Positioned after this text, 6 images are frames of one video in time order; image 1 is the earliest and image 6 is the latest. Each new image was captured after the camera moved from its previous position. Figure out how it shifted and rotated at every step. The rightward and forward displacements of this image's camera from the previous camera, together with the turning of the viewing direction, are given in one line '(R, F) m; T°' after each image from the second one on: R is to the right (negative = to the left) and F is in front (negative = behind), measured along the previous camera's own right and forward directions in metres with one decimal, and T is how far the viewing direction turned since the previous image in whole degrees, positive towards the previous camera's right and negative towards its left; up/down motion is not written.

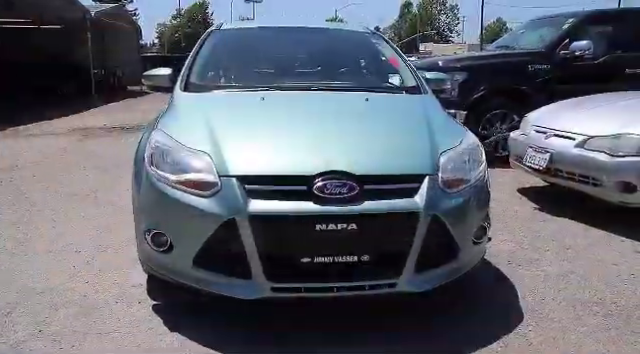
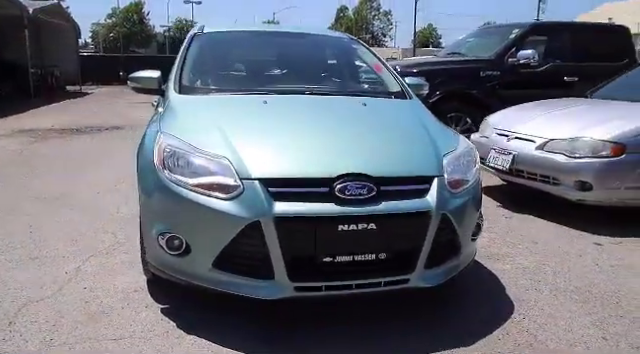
(-0.4, -0.1) m; +7°
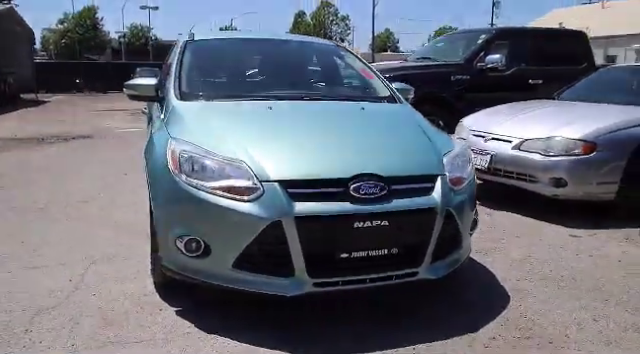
(-0.3, -0.1) m; +4°
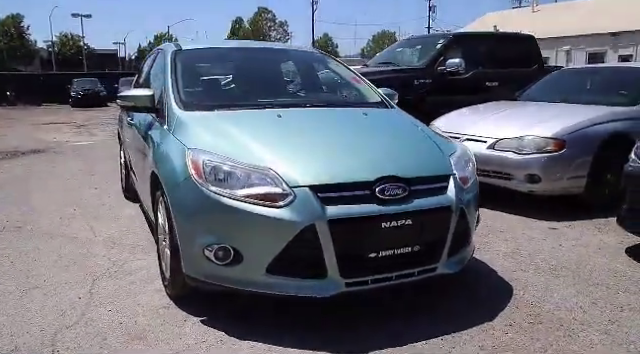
(-0.4, -0.1) m; +6°
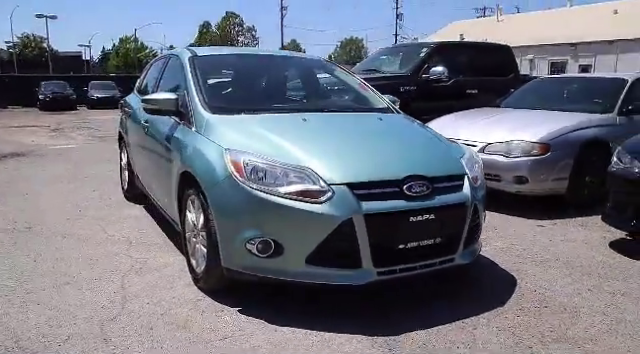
(-0.4, -0.2) m; +4°
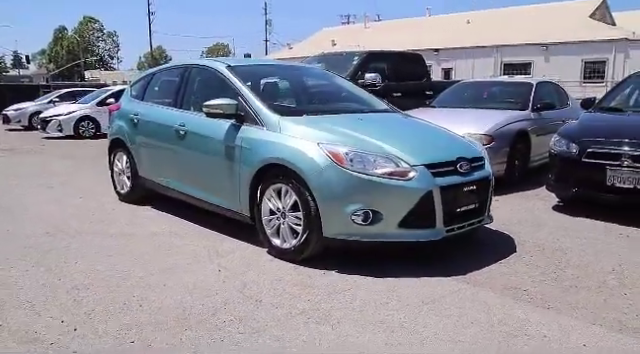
(-1.5, -0.6) m; +14°
